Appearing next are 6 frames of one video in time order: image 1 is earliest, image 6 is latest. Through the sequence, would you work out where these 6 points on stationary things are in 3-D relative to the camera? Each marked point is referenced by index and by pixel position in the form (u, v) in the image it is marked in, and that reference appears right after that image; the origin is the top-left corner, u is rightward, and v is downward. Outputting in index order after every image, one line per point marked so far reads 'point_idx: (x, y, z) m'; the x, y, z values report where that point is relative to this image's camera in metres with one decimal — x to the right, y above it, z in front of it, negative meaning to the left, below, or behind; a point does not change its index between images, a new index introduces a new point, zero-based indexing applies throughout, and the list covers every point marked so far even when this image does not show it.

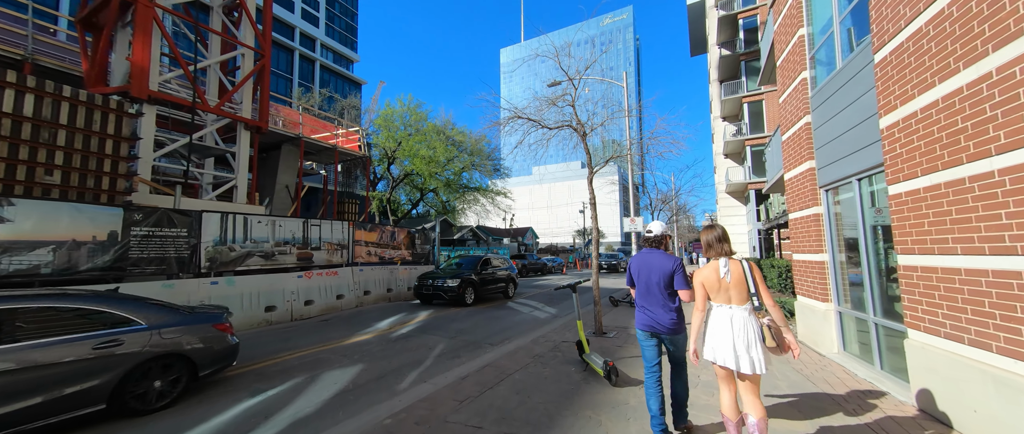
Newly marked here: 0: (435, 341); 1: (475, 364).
0: (-1.5, -2.4, +6.6) m
1: (-0.6, -2.2, +5.1) m
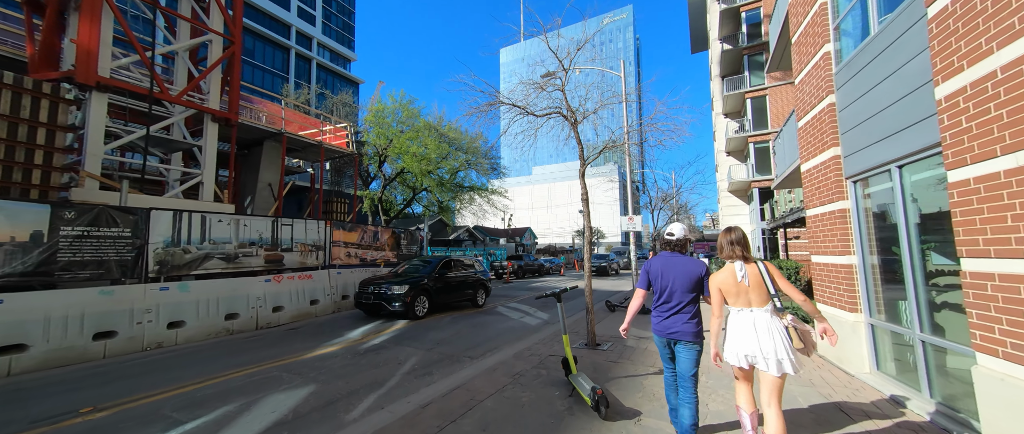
0: (-1.8, -2.4, +5.9) m
1: (-0.9, -2.2, +4.4) m
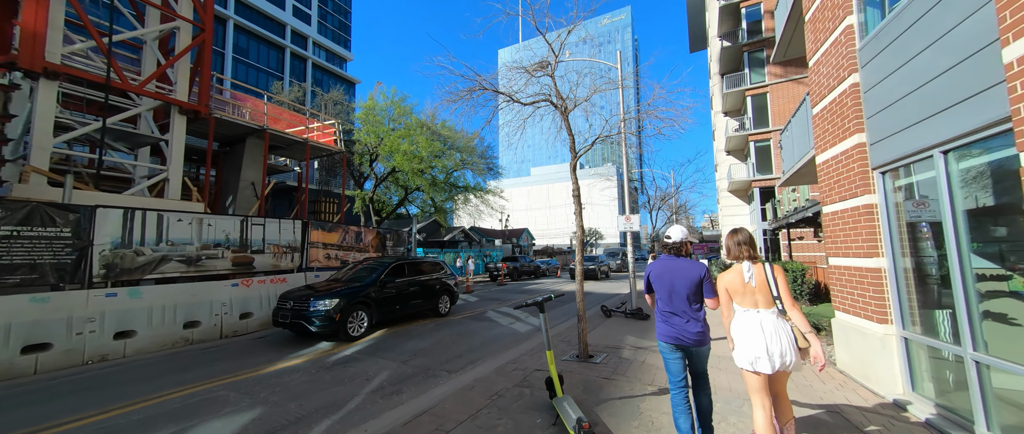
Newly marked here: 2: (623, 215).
0: (-2.1, -2.3, +5.3) m
1: (-1.1, -2.1, +3.8) m
2: (+3.3, +0.1, +10.2) m
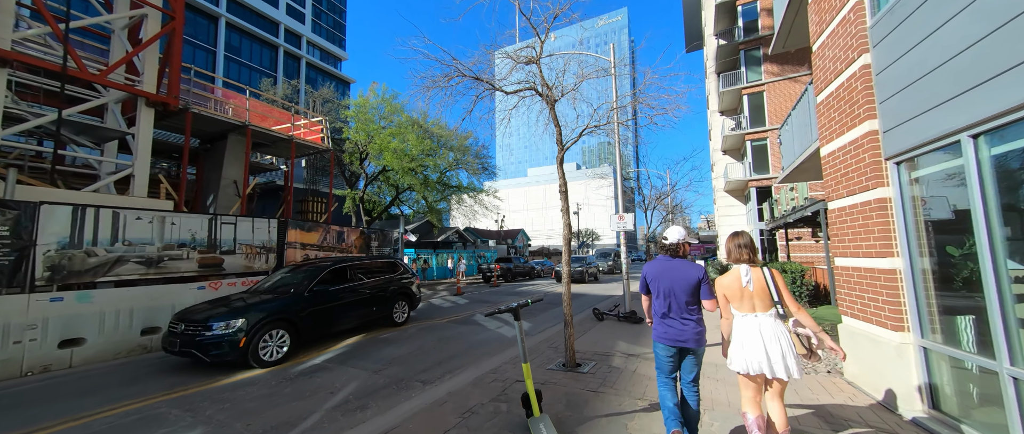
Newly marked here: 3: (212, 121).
0: (-2.3, -2.3, +4.9) m
1: (-1.4, -2.1, +3.3) m
2: (+3.0, +0.1, +9.8) m
3: (-11.2, +3.6, +12.7) m
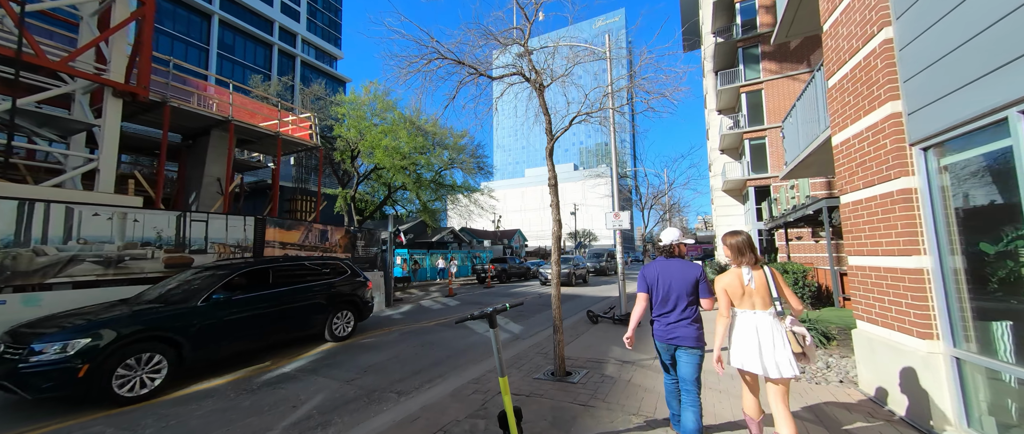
0: (-2.5, -2.2, +4.5) m
1: (-1.6, -2.0, +2.9) m
2: (+2.8, +0.1, +9.4) m
3: (-11.5, +3.6, +12.3) m
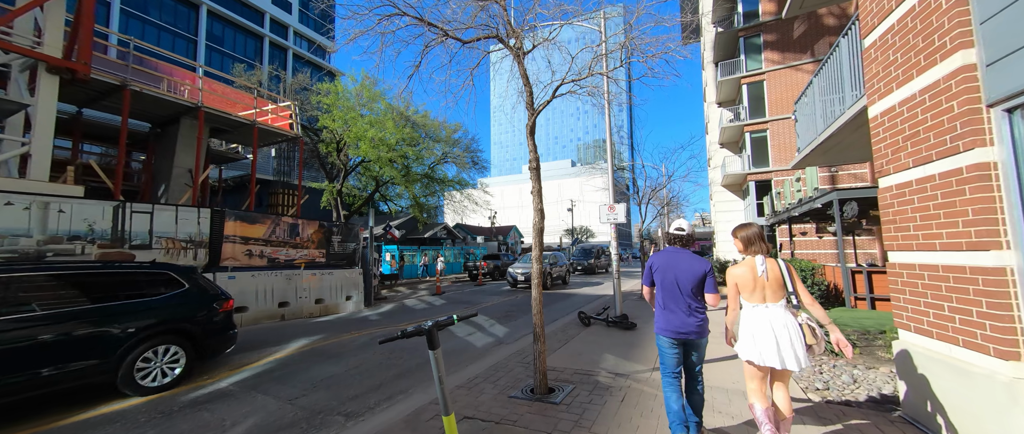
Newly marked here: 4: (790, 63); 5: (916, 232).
0: (-2.9, -2.1, +3.7) m
1: (-1.9, -1.9, +2.2) m
2: (+2.4, +0.3, +8.7) m
3: (-11.8, +3.8, +11.4) m
4: (+16.0, +8.9, +19.6) m
5: (+3.4, -0.1, +2.9) m
